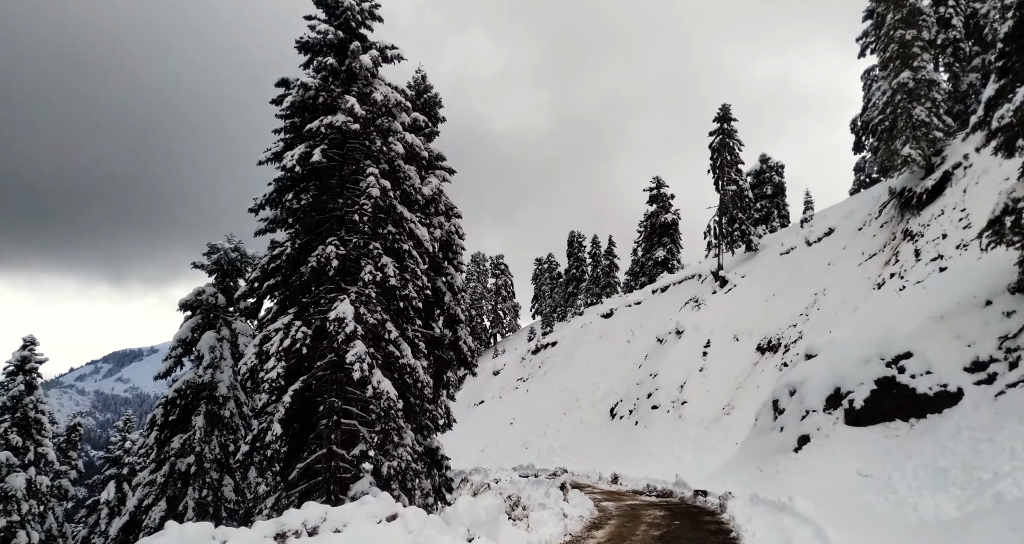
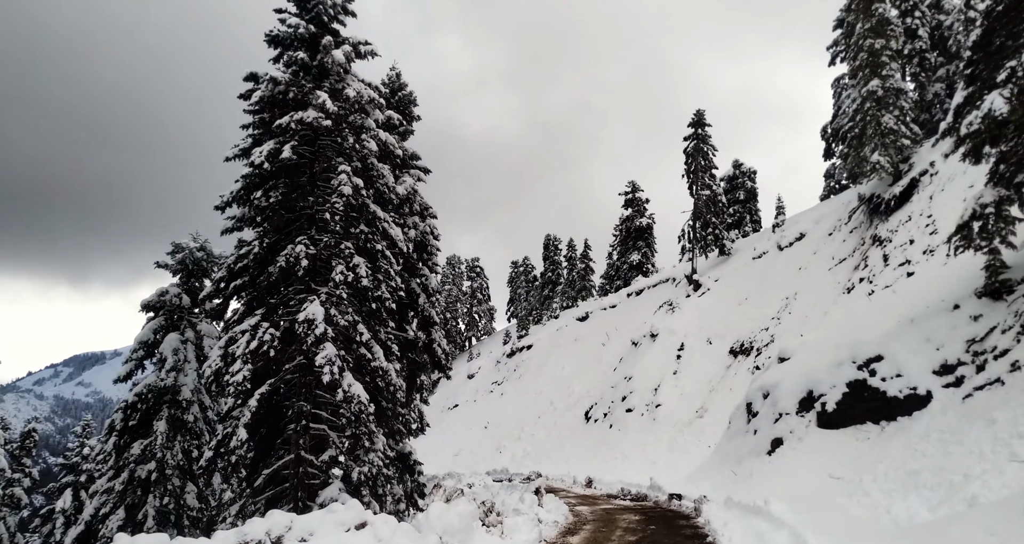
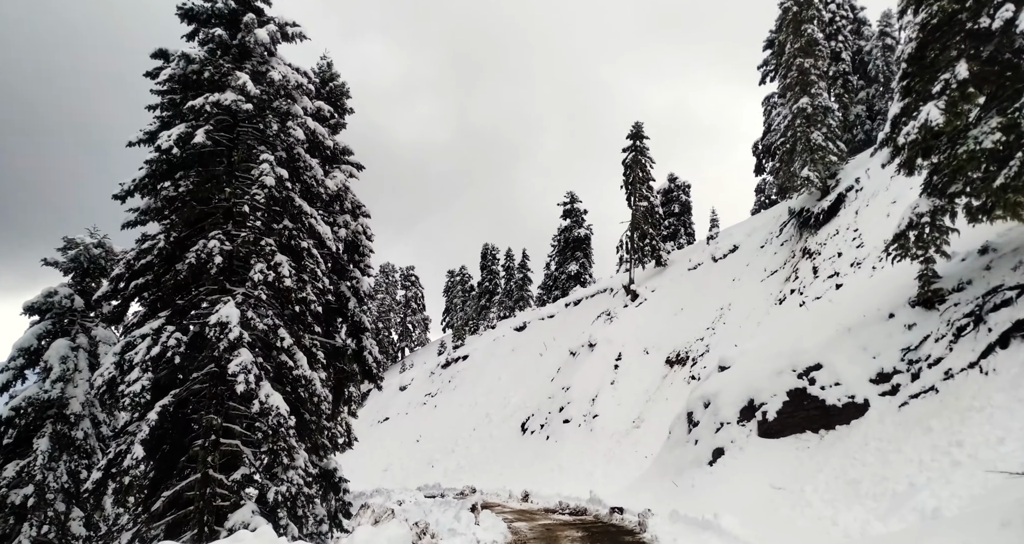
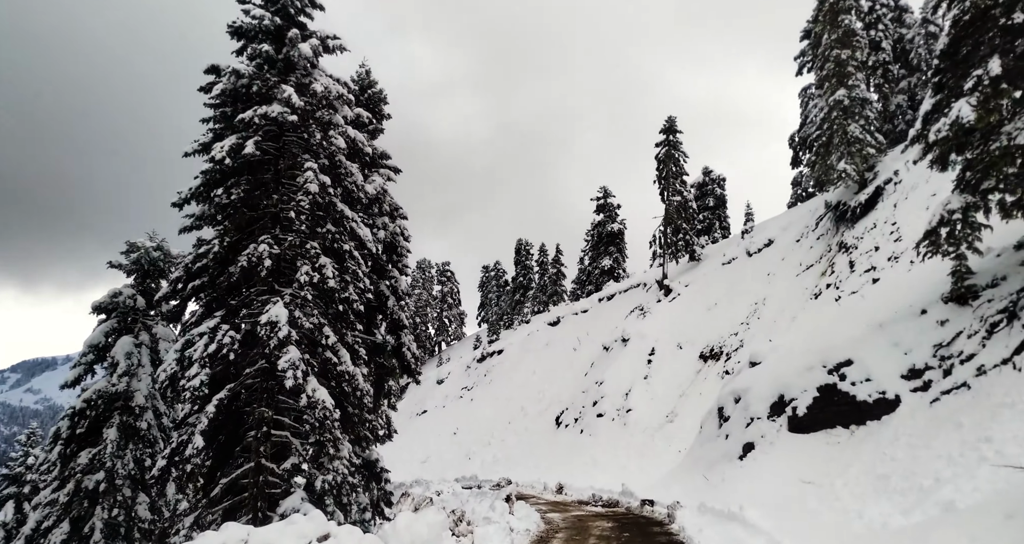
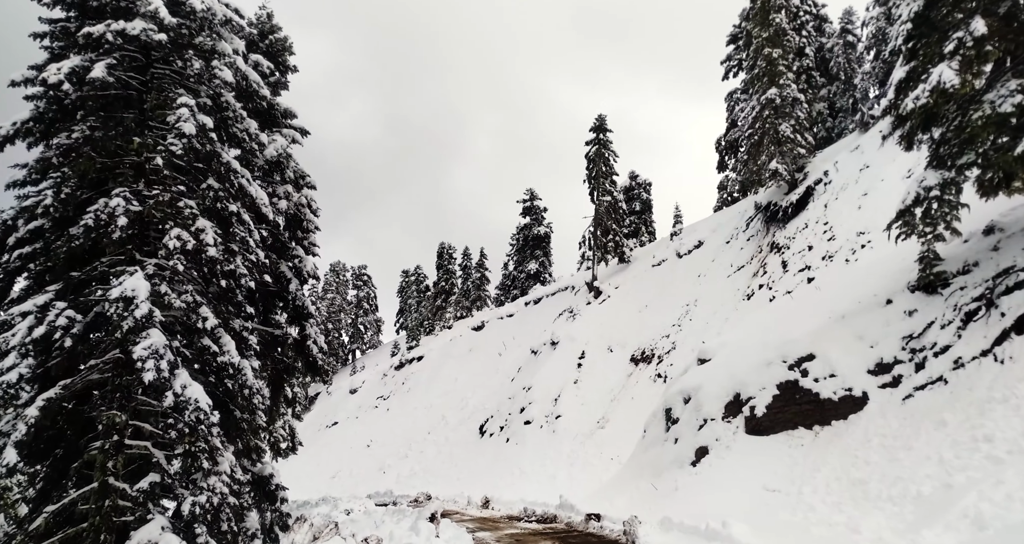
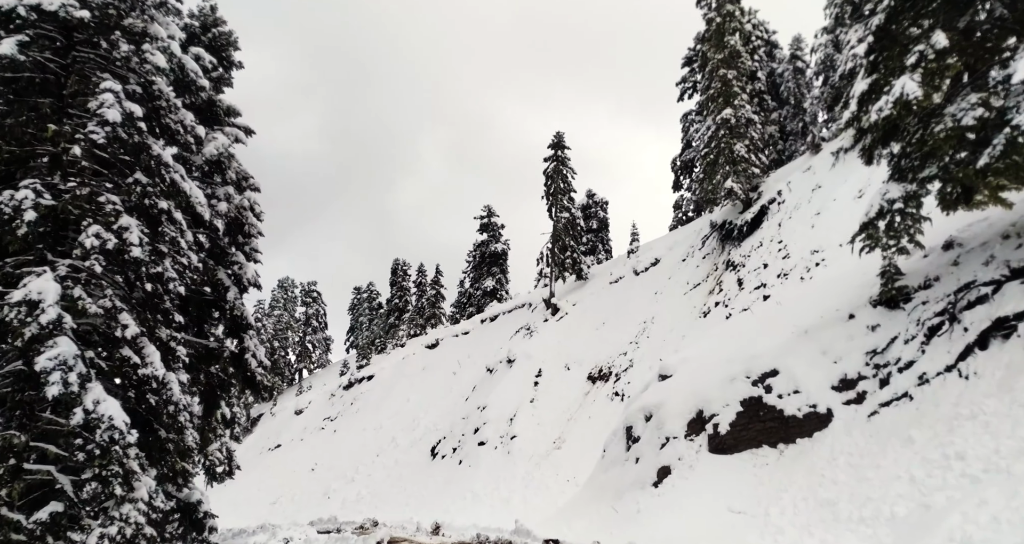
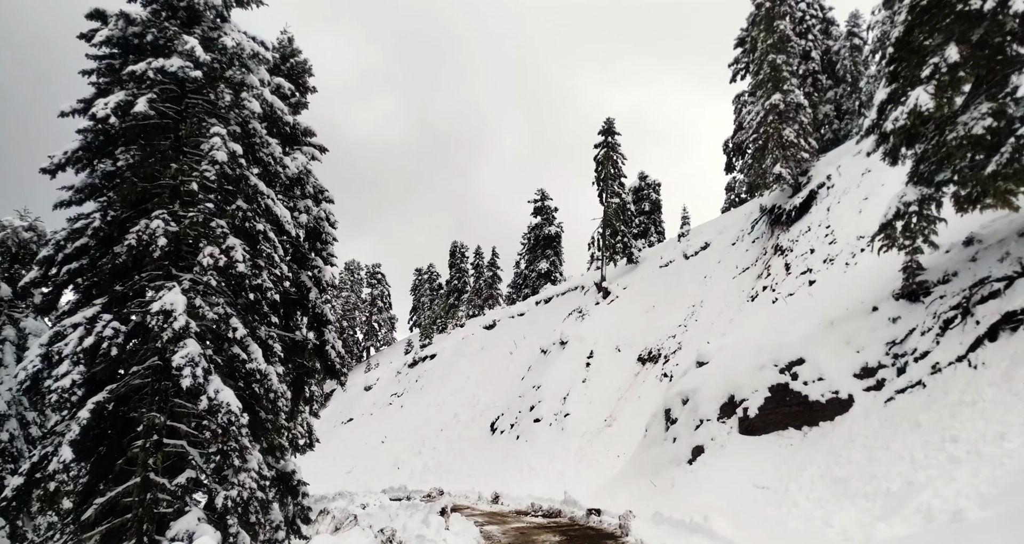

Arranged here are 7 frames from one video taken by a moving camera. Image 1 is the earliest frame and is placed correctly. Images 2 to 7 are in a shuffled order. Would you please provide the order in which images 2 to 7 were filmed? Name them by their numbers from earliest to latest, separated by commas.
2, 4, 3, 7, 5, 6
